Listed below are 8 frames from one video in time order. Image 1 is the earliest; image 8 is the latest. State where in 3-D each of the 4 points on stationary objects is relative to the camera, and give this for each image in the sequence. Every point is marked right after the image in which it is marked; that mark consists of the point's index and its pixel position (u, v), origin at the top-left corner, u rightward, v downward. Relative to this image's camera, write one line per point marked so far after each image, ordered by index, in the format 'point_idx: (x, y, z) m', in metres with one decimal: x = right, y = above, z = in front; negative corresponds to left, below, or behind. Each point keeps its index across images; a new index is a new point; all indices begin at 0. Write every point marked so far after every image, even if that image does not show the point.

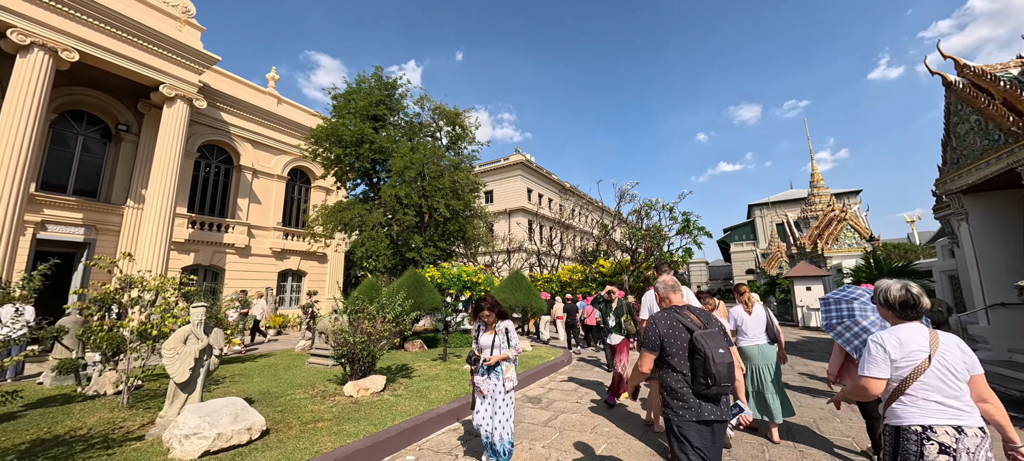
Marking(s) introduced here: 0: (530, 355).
0: (+0.5, -3.0, +8.9) m
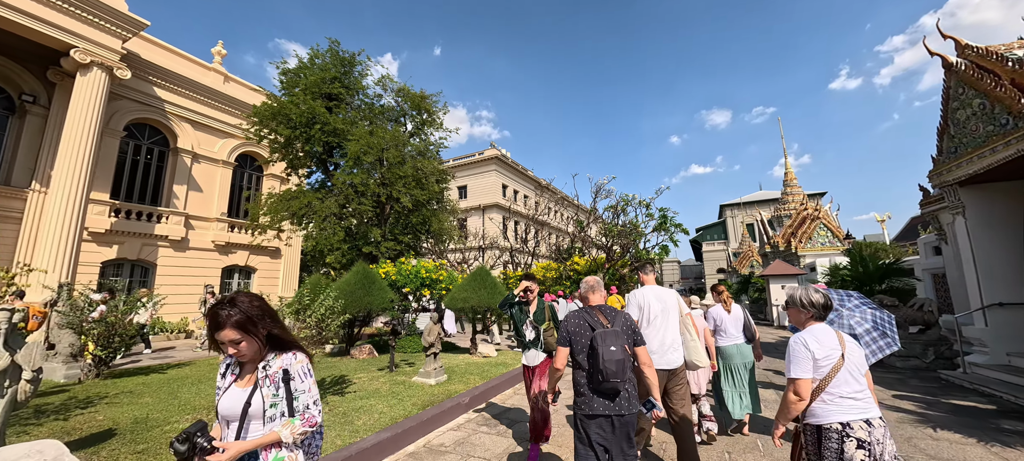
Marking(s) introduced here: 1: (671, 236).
0: (-0.4, -2.8, +7.8) m
1: (+7.5, -0.3, +17.5) m
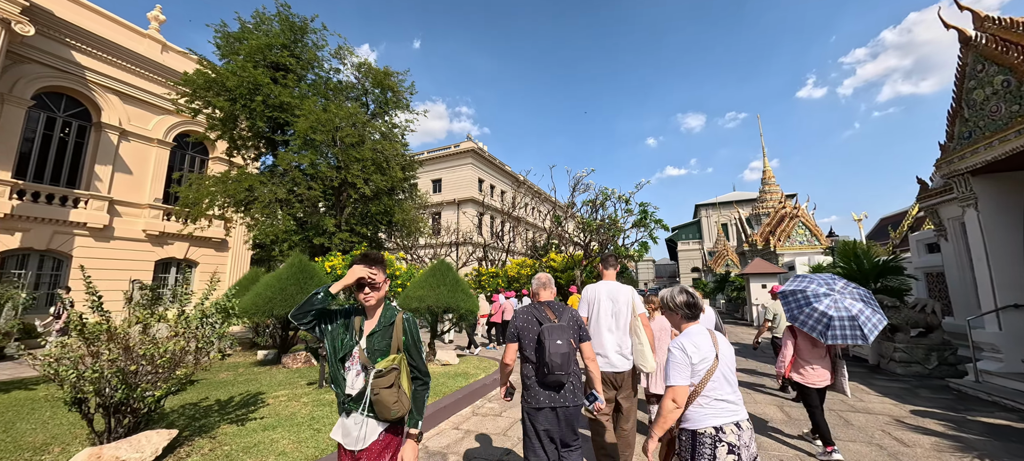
0: (-1.1, -2.5, +6.6) m
1: (+6.3, -0.1, +16.8) m
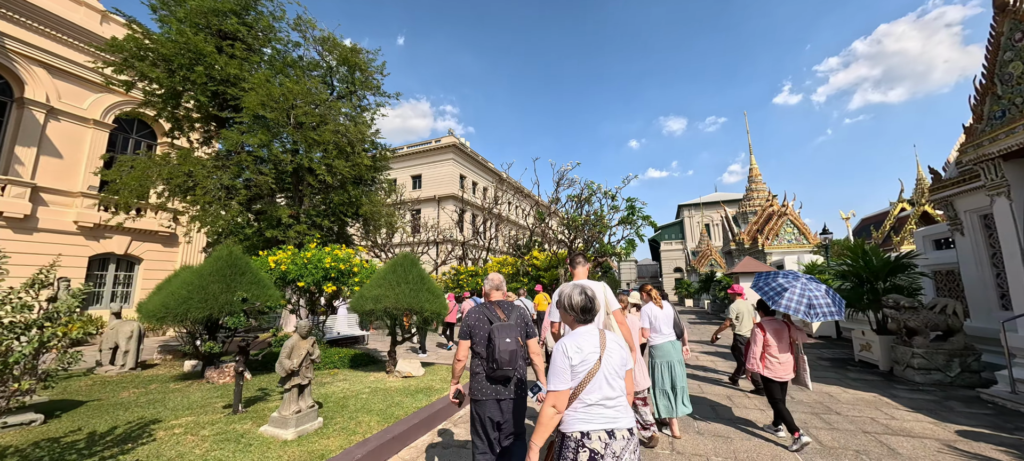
0: (-1.5, -2.3, +5.5) m
1: (+5.4, 0.0, +16.0) m
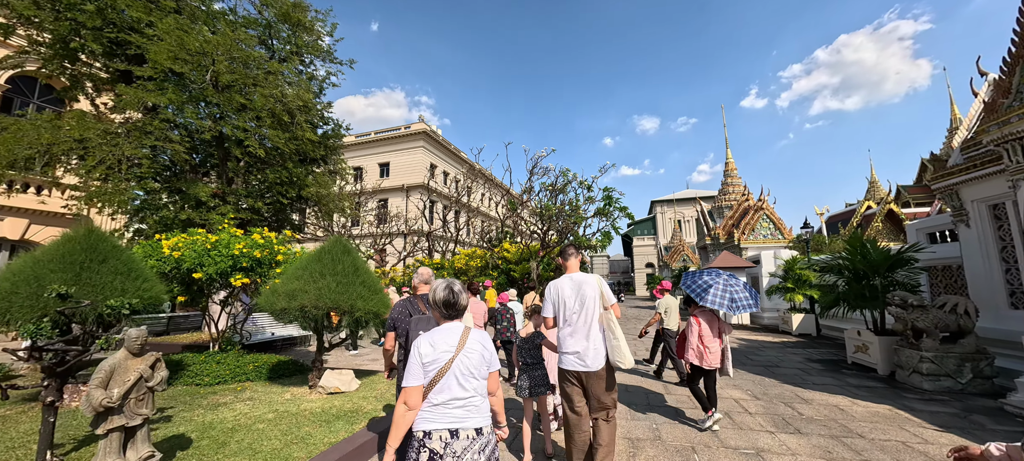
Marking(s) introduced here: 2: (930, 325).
0: (-2.0, -2.1, +4.3) m
1: (+4.2, +0.3, +15.1) m
2: (+6.5, -1.5, +5.8) m
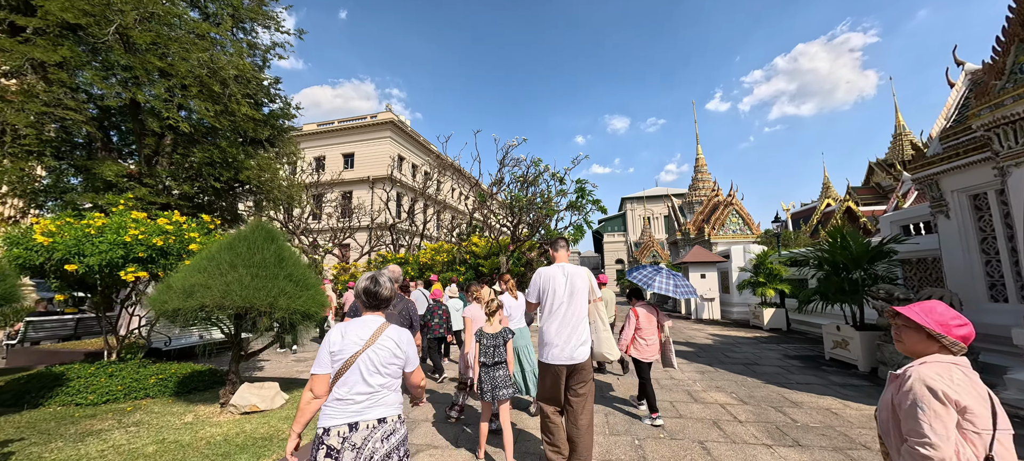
0: (-2.4, -1.9, +3.3) m
1: (+3.0, +0.6, +14.7) m
2: (+6.0, -1.3, +5.5) m
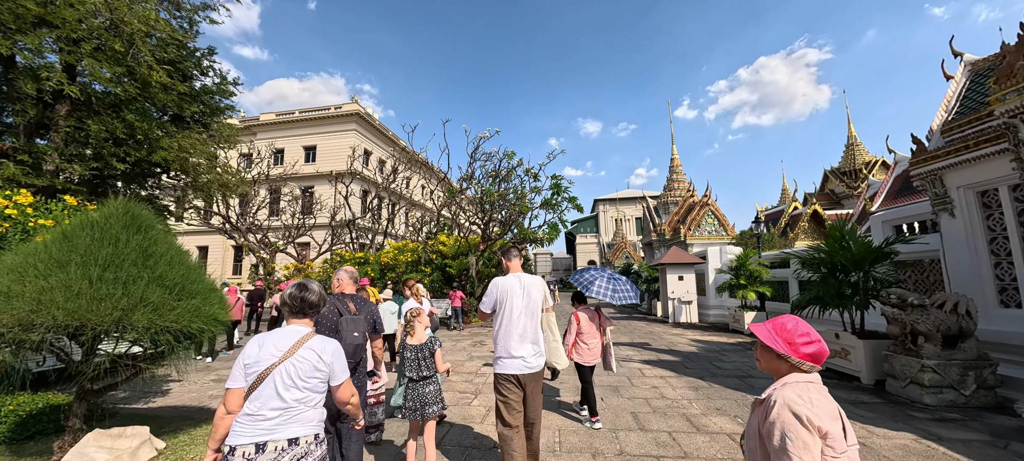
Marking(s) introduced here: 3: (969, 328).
0: (-2.7, -1.7, +2.2) m
1: (+1.9, +0.6, +13.8) m
2: (+5.5, -1.3, +4.9) m
3: (+6.0, -1.3, +4.8) m
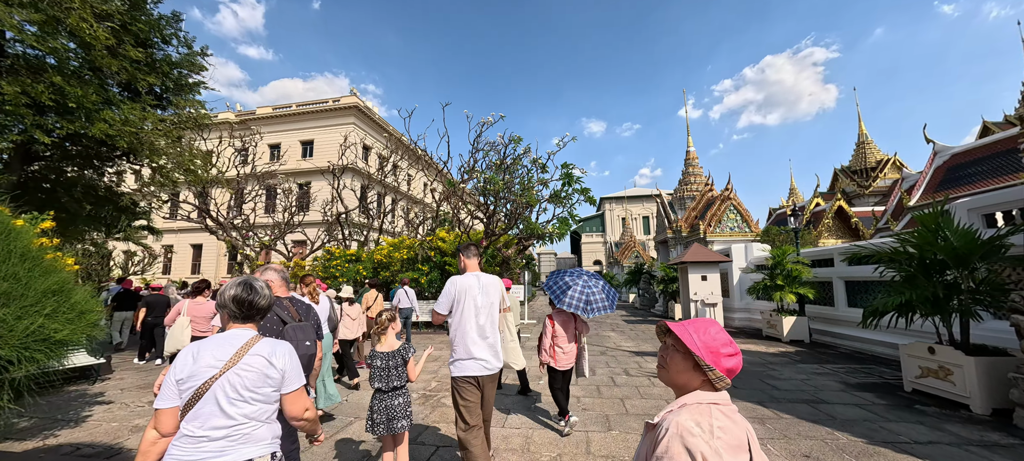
0: (-2.6, -1.5, +1.0) m
1: (+2.1, +0.8, +12.6) m
2: (+5.7, -1.1, +3.6) m
3: (+6.1, -1.1, +3.6) m
